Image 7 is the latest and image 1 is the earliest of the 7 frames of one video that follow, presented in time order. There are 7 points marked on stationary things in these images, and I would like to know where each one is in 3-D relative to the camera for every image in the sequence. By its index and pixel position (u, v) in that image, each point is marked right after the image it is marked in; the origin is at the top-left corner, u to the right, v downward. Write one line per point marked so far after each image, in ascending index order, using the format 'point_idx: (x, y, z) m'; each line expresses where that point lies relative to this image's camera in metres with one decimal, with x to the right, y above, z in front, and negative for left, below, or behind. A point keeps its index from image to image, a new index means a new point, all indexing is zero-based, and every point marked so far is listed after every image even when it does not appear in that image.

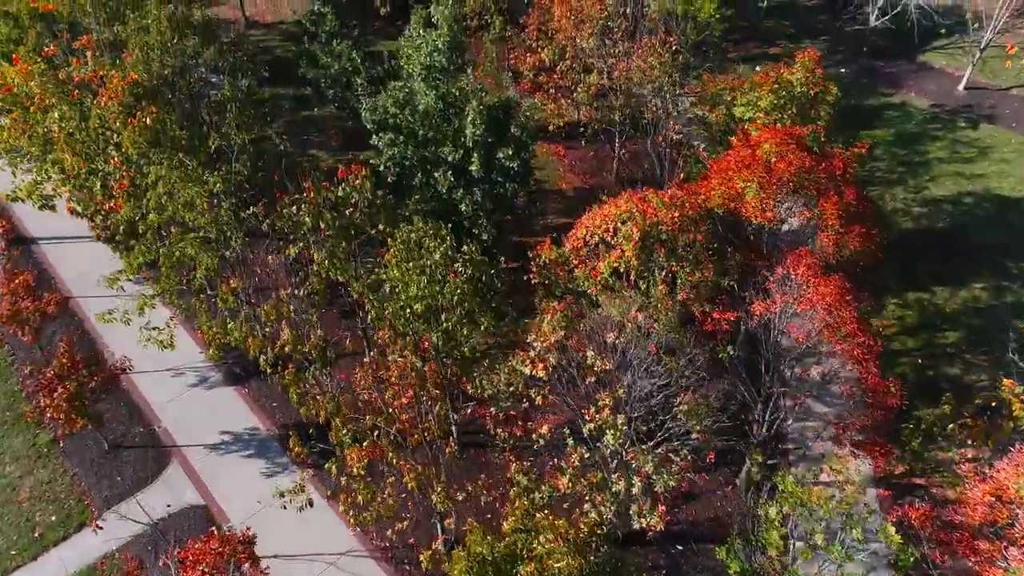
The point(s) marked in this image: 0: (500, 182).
0: (-0.3, +2.8, +19.7) m
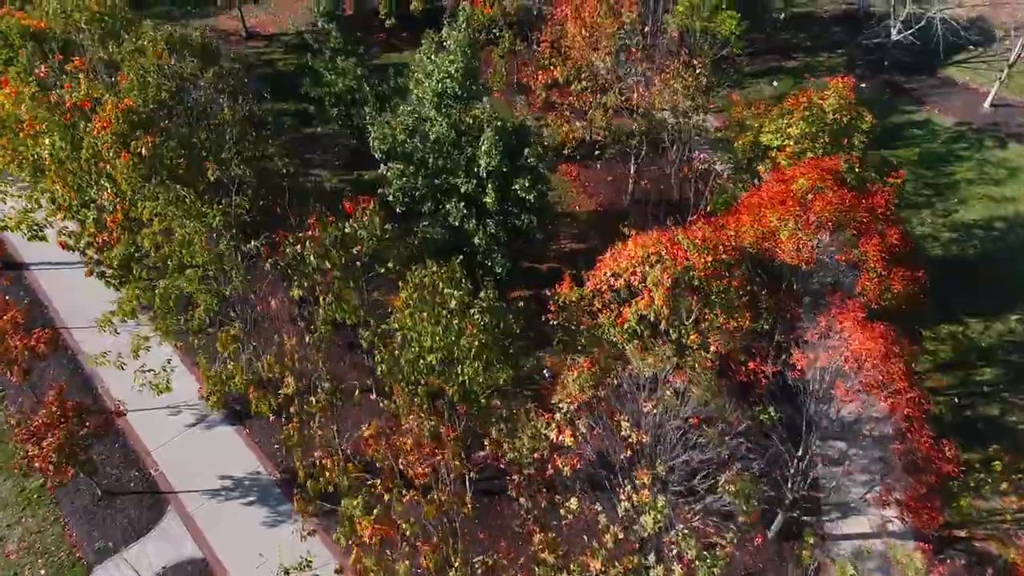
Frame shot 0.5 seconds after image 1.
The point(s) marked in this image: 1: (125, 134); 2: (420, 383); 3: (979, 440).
0: (+0.1, +1.8, +18.6) m
1: (-9.2, +3.7, +17.8) m
2: (-1.7, -1.8, +13.8) m
3: (+11.5, -3.7, +18.4) m
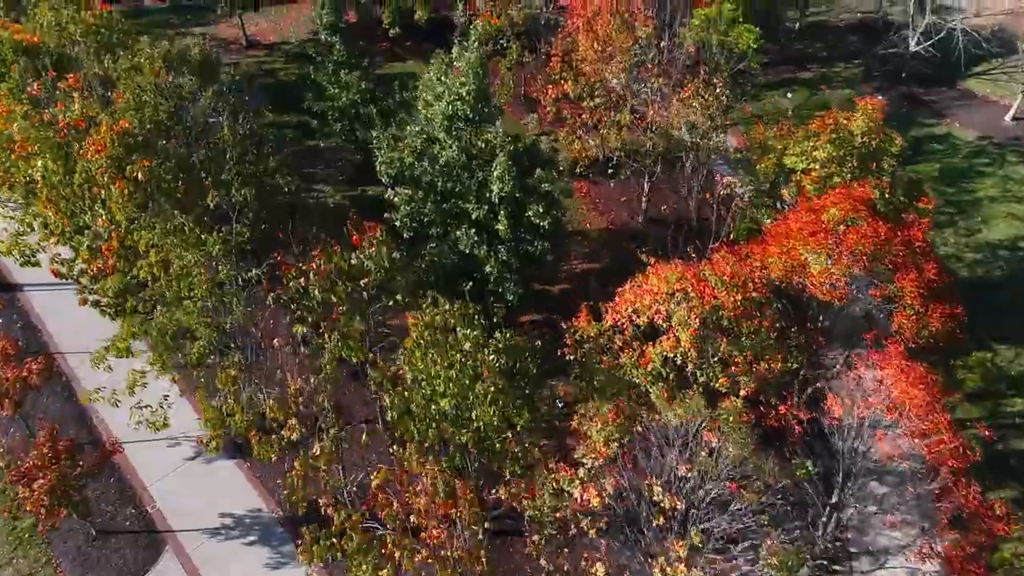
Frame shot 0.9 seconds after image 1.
0: (+0.4, +1.1, +17.8) m
1: (-8.9, +3.0, +17.0) m
2: (-1.4, -2.5, +13.0) m
3: (+11.8, -4.4, +17.6) m
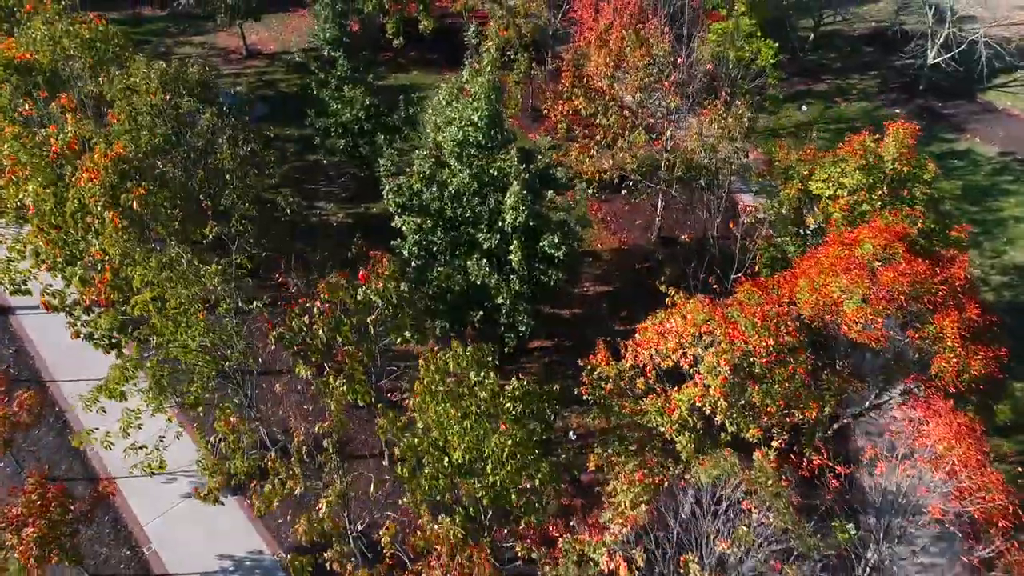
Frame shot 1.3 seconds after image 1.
0: (+0.7, +0.4, +17.0) m
1: (-8.6, +2.2, +16.2) m
2: (-1.1, -3.2, +12.2) m
3: (+12.1, -5.2, +16.8) m
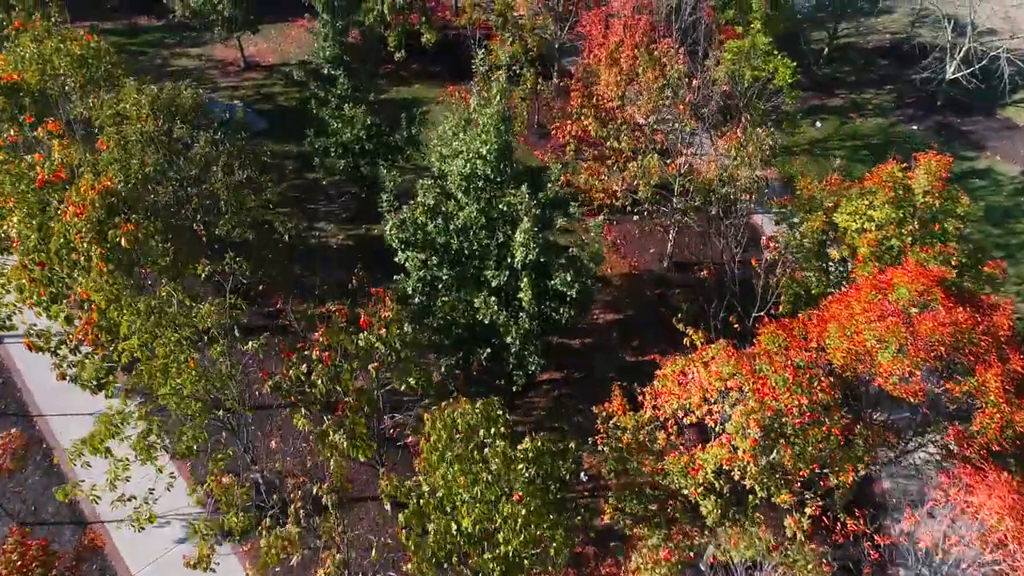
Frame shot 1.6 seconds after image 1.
0: (+0.9, -0.4, +16.1) m
1: (-8.4, +1.4, +15.4) m
2: (-0.9, -4.1, +11.3) m
3: (+12.3, -6.0, +15.9) m
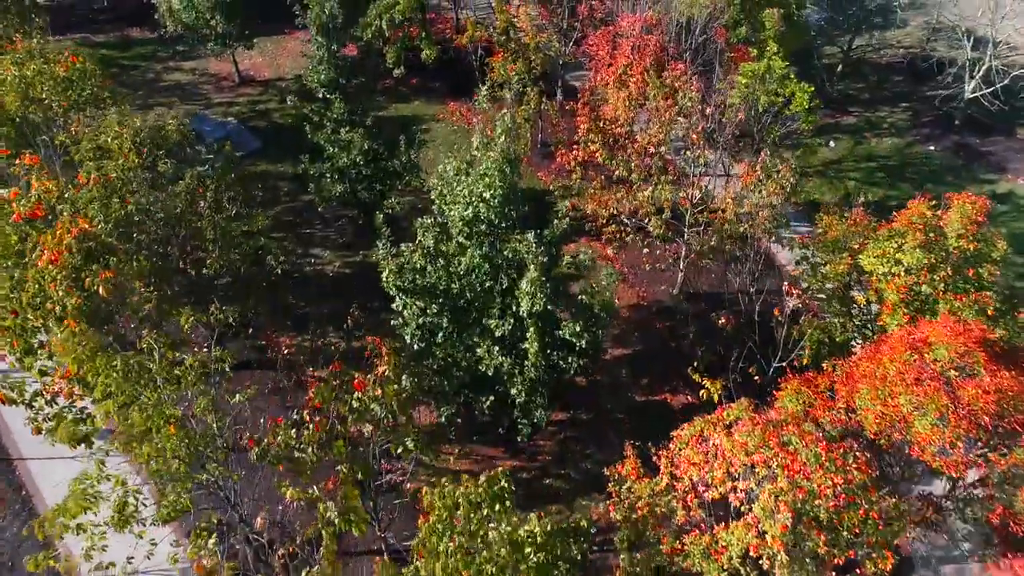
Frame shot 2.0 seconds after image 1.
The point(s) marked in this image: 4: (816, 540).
0: (+1.0, -1.4, +15.2) m
1: (-8.3, +0.4, +14.4) m
2: (-0.8, -5.0, +10.3) m
3: (+12.4, -7.0, +14.9) m
4: (+4.2, -3.5, +10.4) m
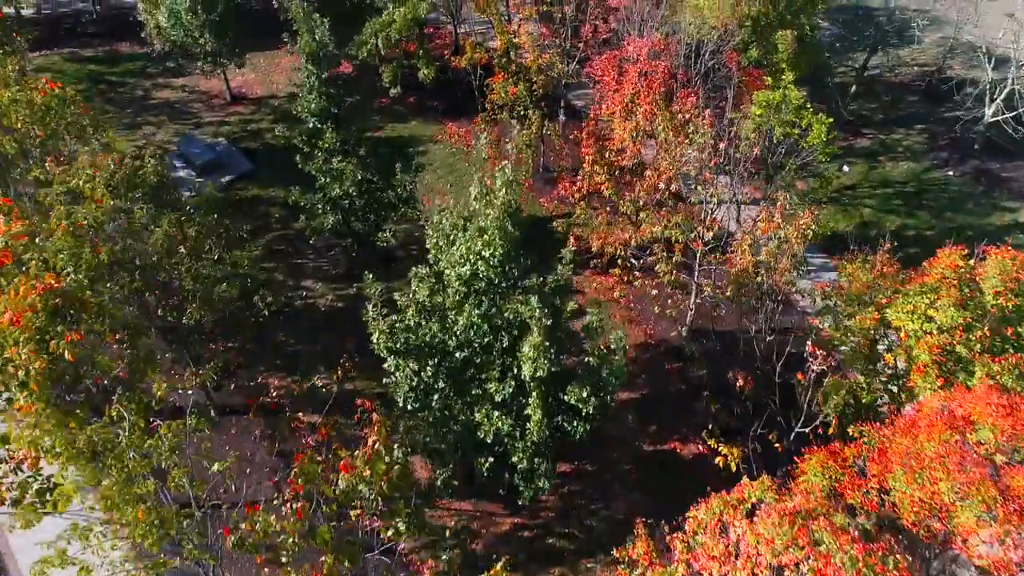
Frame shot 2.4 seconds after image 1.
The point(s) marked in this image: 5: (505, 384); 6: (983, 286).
0: (+1.0, -2.5, +14.0) m
1: (-8.3, -0.7, +13.3) m
2: (-0.8, -6.1, +9.2) m
3: (+12.4, -8.1, +13.8) m
4: (+4.3, -4.6, +9.3) m
5: (-0.1, -1.7, +13.6) m
6: (+8.6, 0.0, +13.6) m
